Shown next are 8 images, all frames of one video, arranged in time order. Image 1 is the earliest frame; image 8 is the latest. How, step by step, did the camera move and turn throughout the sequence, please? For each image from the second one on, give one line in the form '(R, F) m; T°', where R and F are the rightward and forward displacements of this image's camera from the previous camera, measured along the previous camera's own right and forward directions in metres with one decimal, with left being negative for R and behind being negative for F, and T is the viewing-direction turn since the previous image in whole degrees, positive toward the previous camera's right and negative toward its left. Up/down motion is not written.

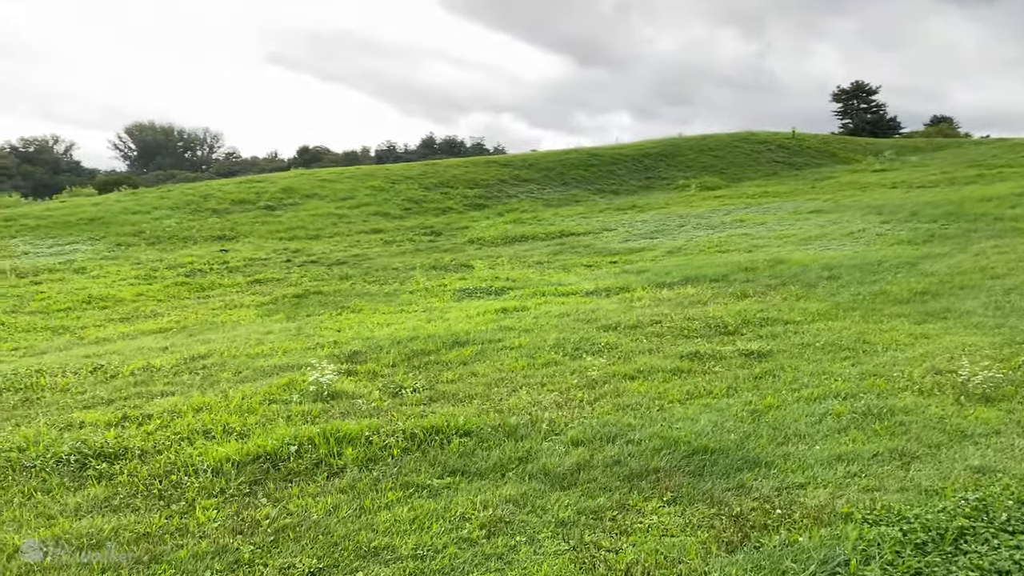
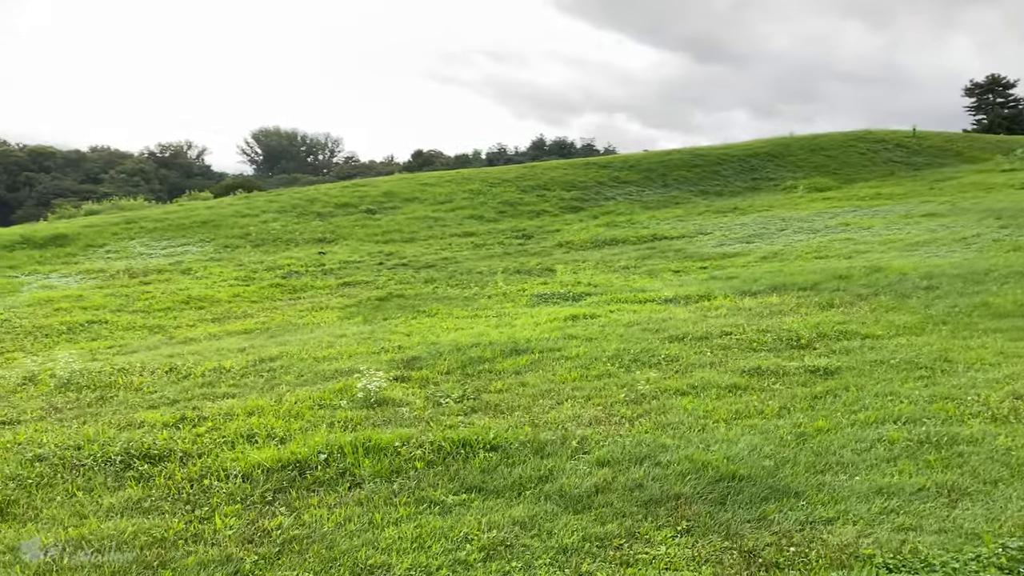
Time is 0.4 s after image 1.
(+0.4, +0.2) m; -7°
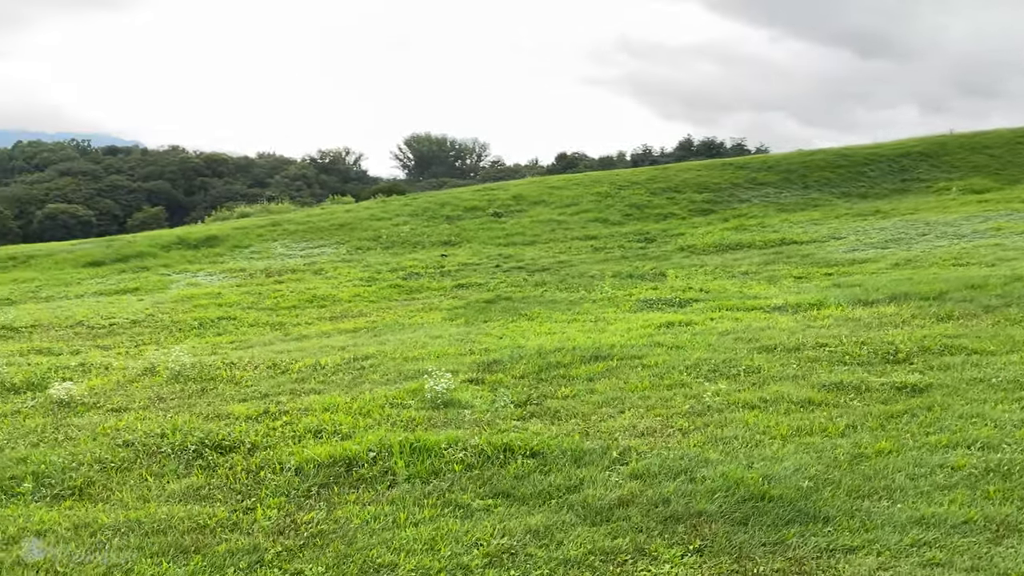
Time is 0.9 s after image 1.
(+0.5, +0.1) m; -10°
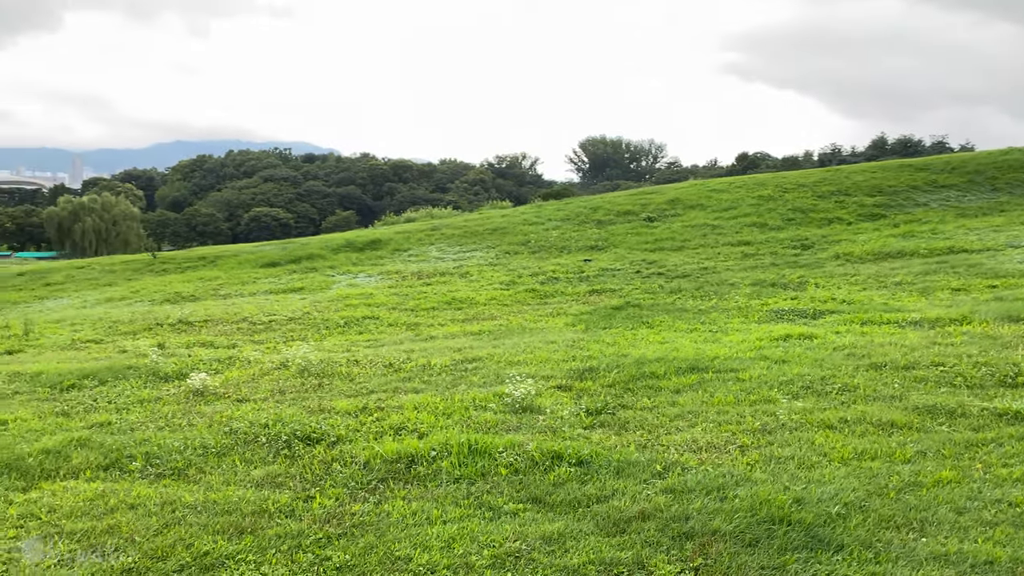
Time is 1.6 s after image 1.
(+0.7, -0.1) m; -12°
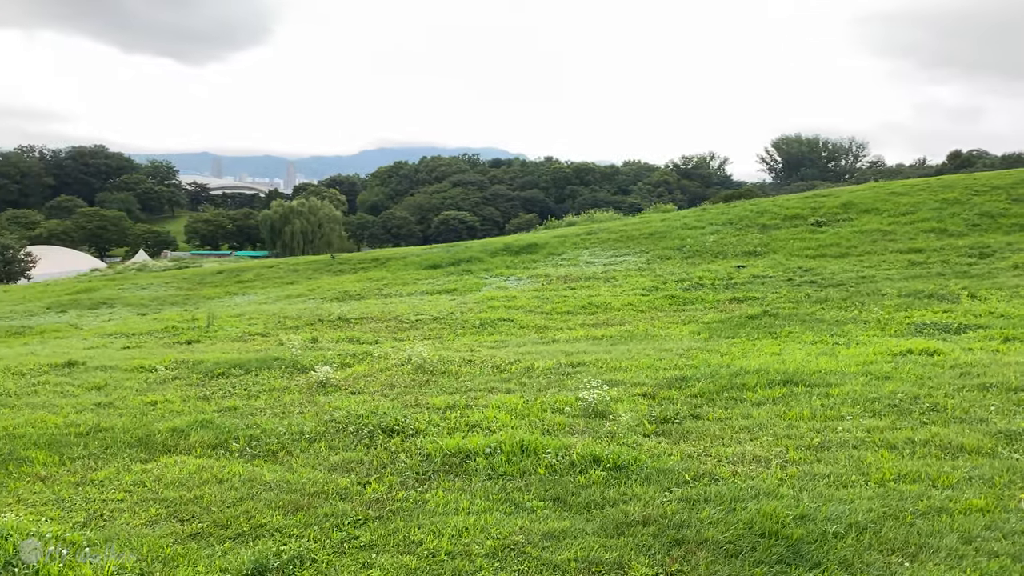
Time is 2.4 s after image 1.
(+0.8, -0.2) m; -12°
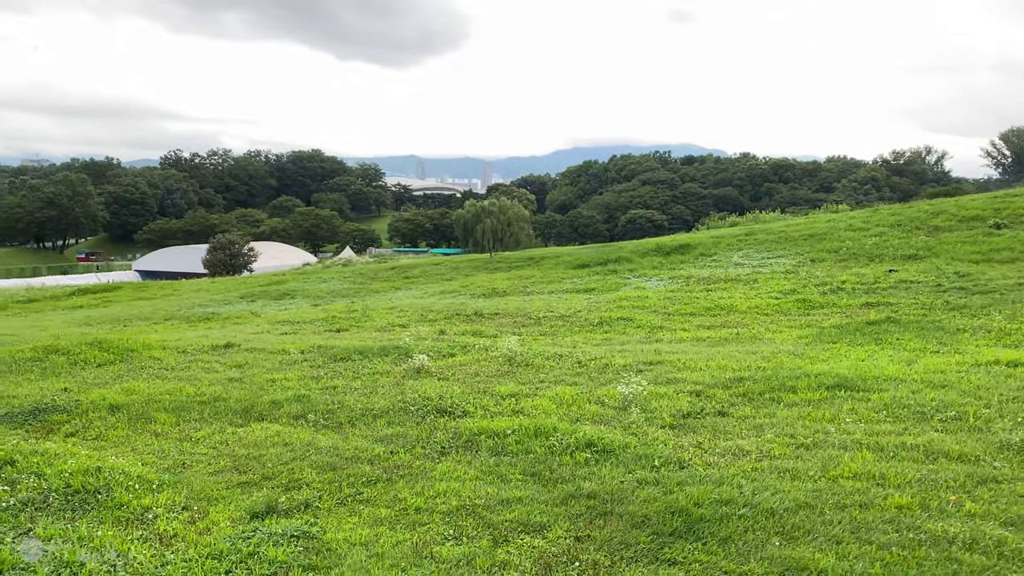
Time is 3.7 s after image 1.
(+1.2, -0.5) m; -13°
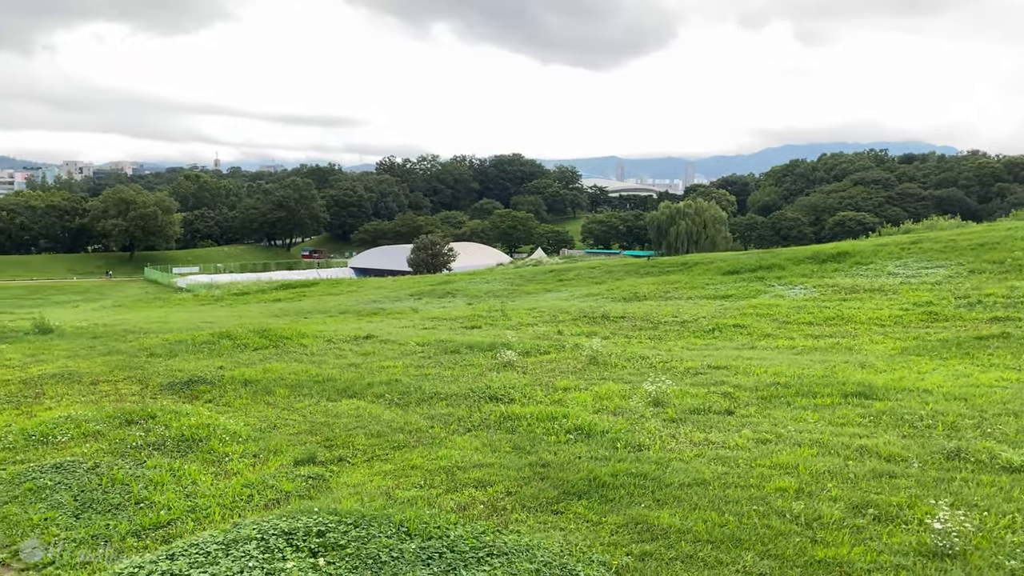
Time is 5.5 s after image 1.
(+1.5, -1.0) m; -13°
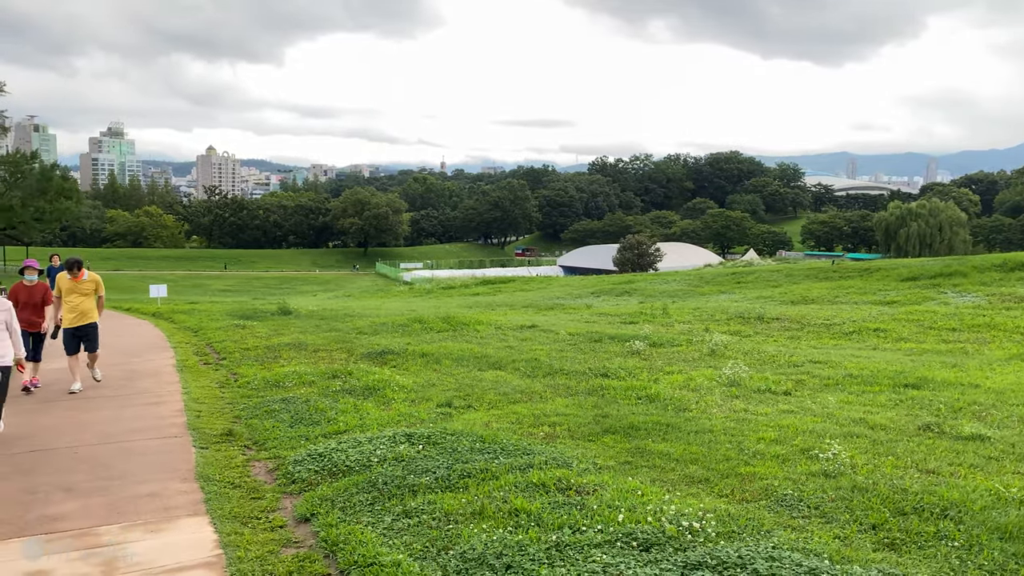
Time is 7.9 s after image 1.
(+1.3, -2.0) m; -14°
